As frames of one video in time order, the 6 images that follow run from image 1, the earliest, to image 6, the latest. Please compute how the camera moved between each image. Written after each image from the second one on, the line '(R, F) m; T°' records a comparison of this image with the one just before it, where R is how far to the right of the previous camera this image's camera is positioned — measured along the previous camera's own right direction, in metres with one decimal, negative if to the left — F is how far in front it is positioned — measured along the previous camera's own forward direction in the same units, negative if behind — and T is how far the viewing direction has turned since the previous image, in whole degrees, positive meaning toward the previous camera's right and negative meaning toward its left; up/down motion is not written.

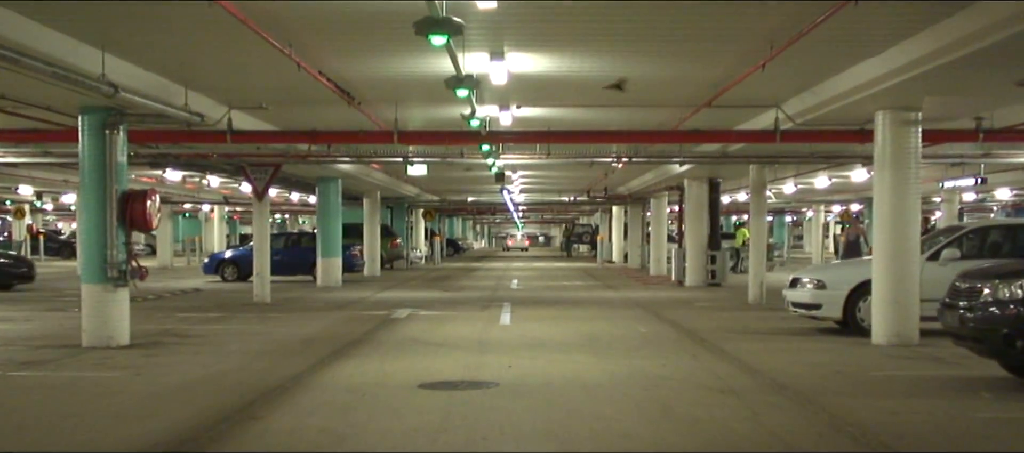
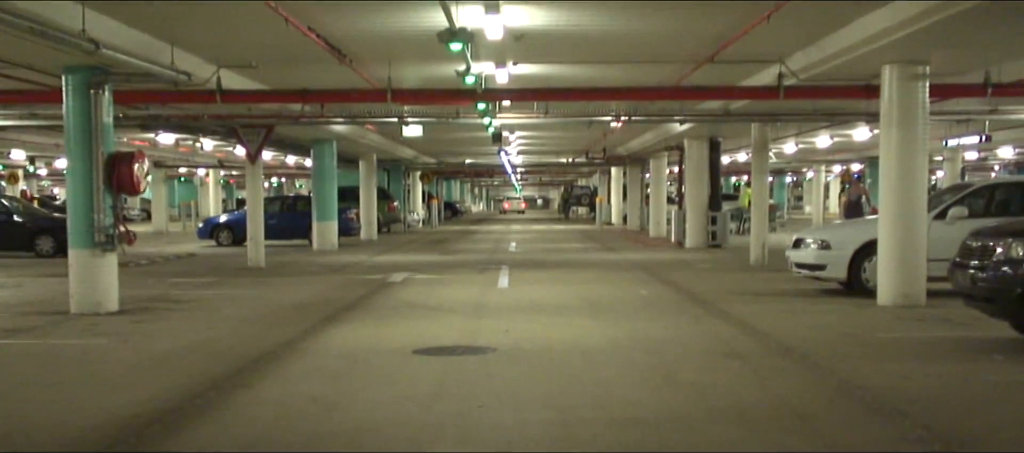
(0.0, +0.3) m; 0°
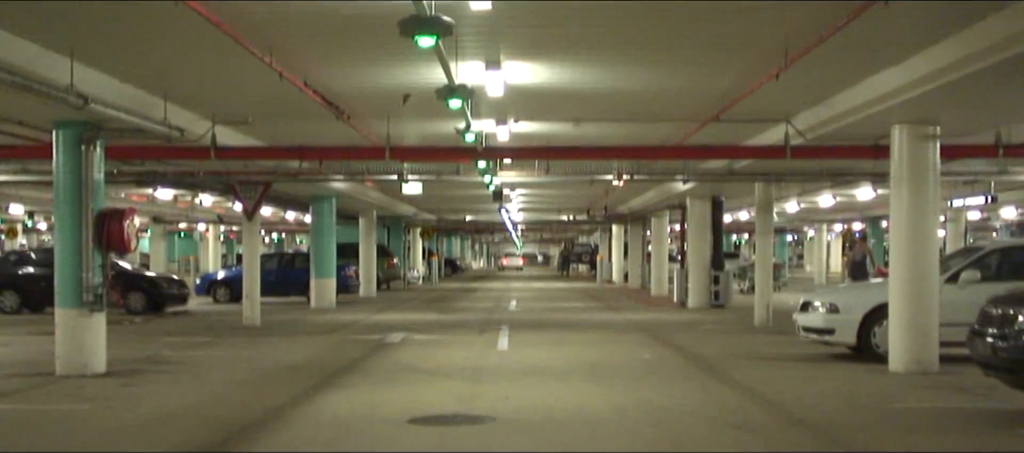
(0.0, +0.3) m; 0°
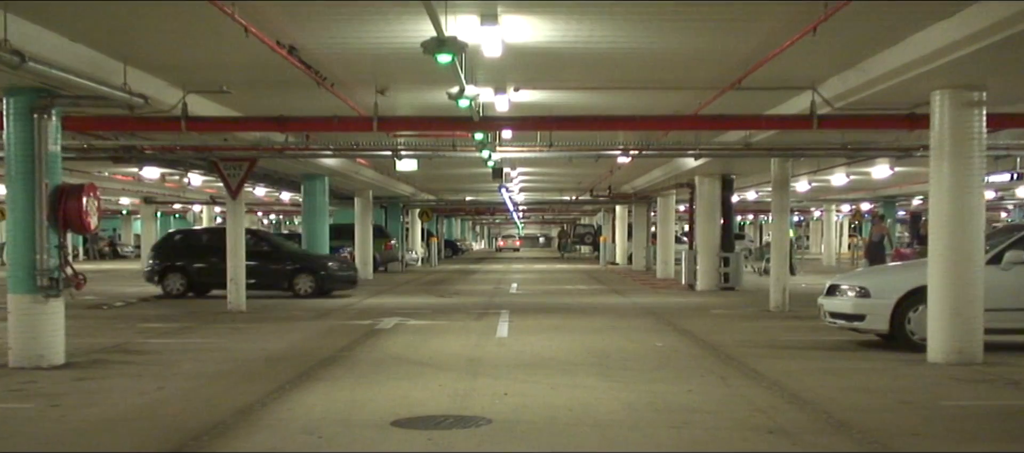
(0.0, +1.2) m; 0°
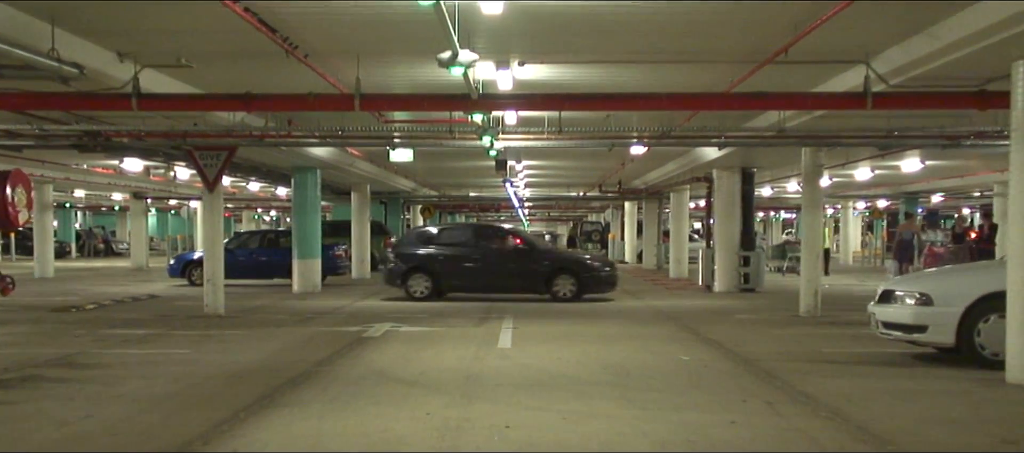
(0.0, +1.8) m; 0°
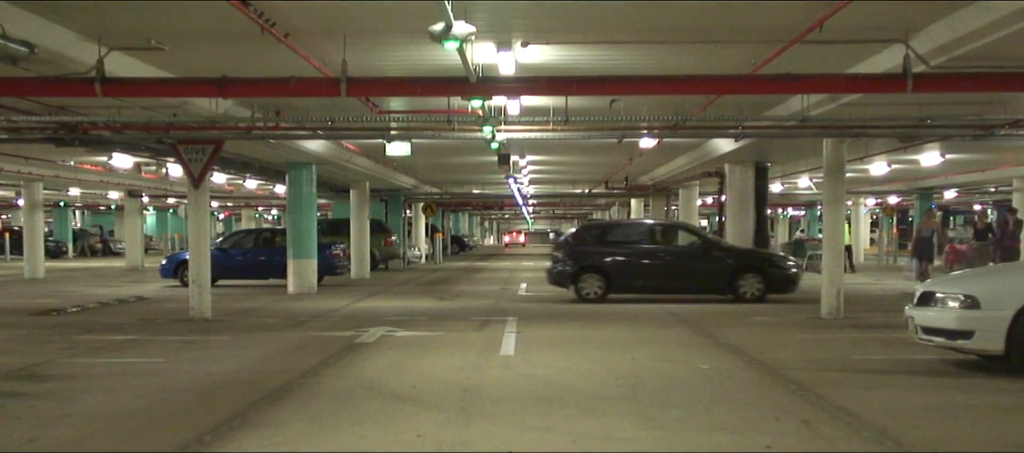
(0.0, +1.0) m; 0°
